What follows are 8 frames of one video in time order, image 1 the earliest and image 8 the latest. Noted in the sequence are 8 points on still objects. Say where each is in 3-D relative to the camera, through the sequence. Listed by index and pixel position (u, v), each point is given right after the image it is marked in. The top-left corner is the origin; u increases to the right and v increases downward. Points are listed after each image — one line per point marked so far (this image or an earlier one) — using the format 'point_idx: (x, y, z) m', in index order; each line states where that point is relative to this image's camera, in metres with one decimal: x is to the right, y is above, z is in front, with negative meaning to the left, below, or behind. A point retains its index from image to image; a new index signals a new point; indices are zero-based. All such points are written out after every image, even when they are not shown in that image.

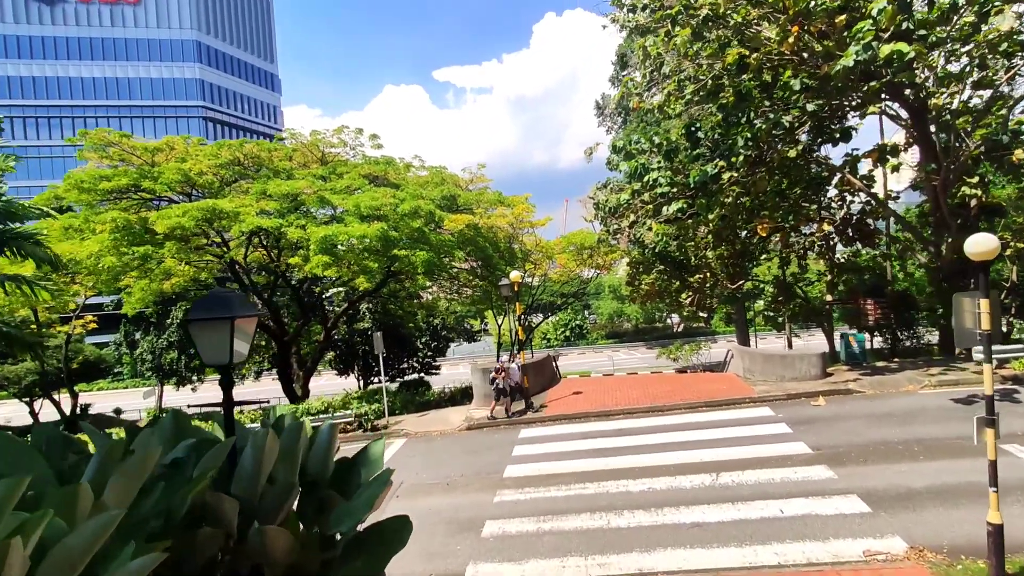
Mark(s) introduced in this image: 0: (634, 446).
0: (+2.2, -2.8, +10.1) m
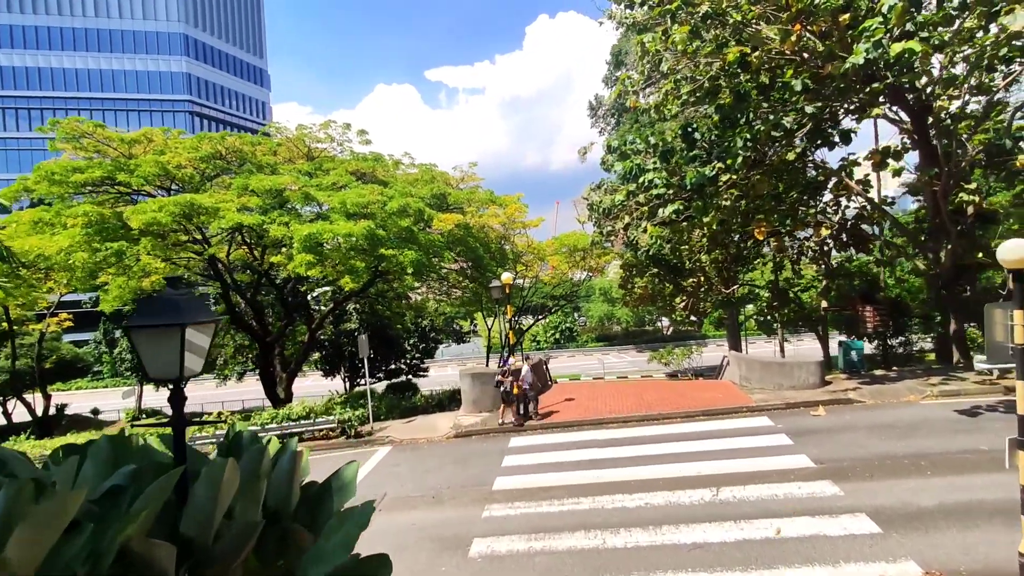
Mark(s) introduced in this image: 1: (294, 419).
0: (+2.0, -2.9, +9.6) m
1: (-4.9, -3.0, +12.7) m
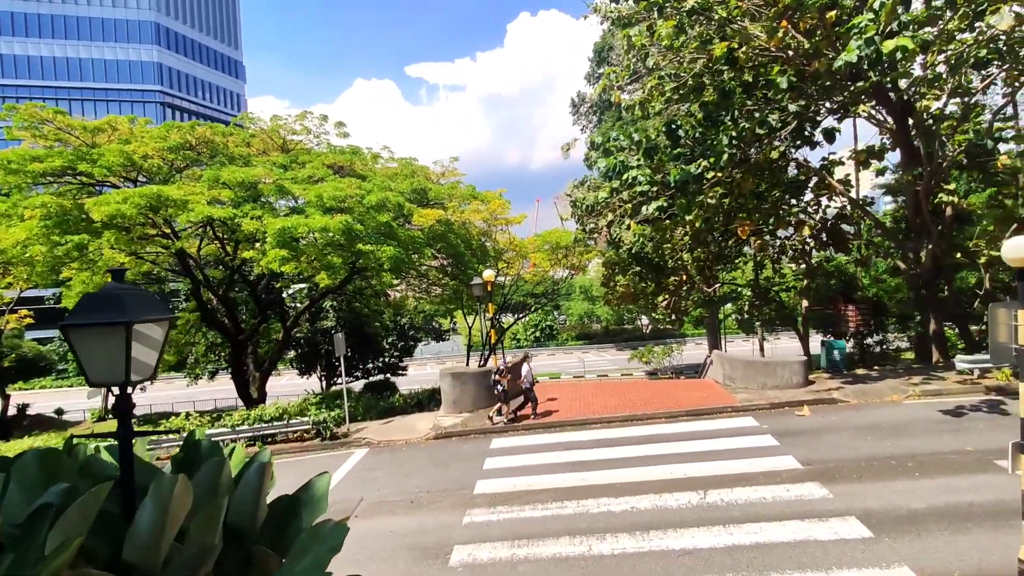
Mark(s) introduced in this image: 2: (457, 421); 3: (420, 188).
0: (+1.7, -2.9, +9.4) m
1: (-5.4, -2.9, +12.2) m
2: (-1.2, -2.8, +12.0) m
3: (-2.6, +2.9, +15.9) m
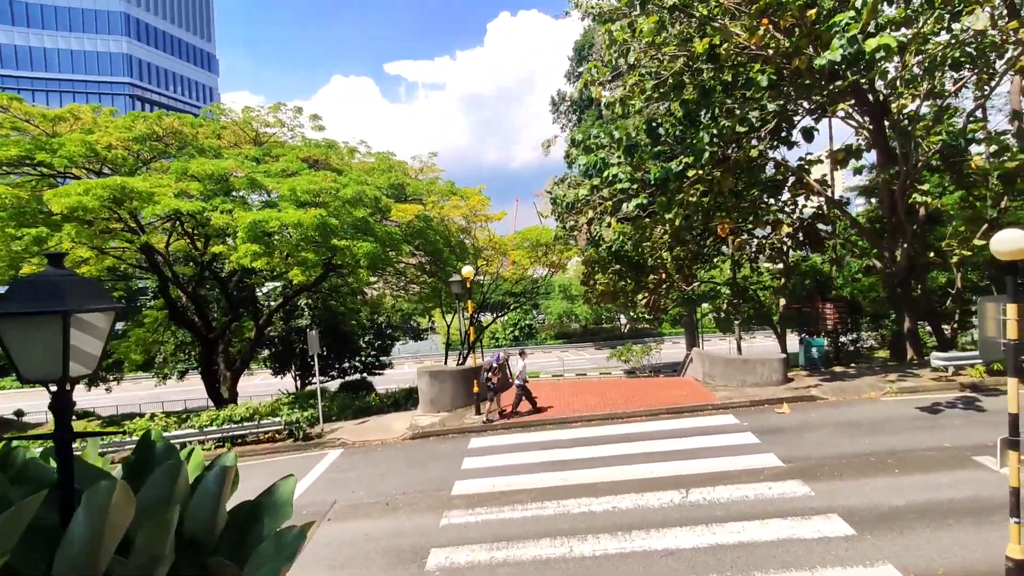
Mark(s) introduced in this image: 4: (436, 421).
0: (+1.3, -2.8, +9.3) m
1: (-5.8, -2.8, +11.8) m
2: (-1.6, -2.8, +11.7) m
3: (-3.2, +2.9, +15.6) m
4: (-1.6, -2.8, +11.7) m
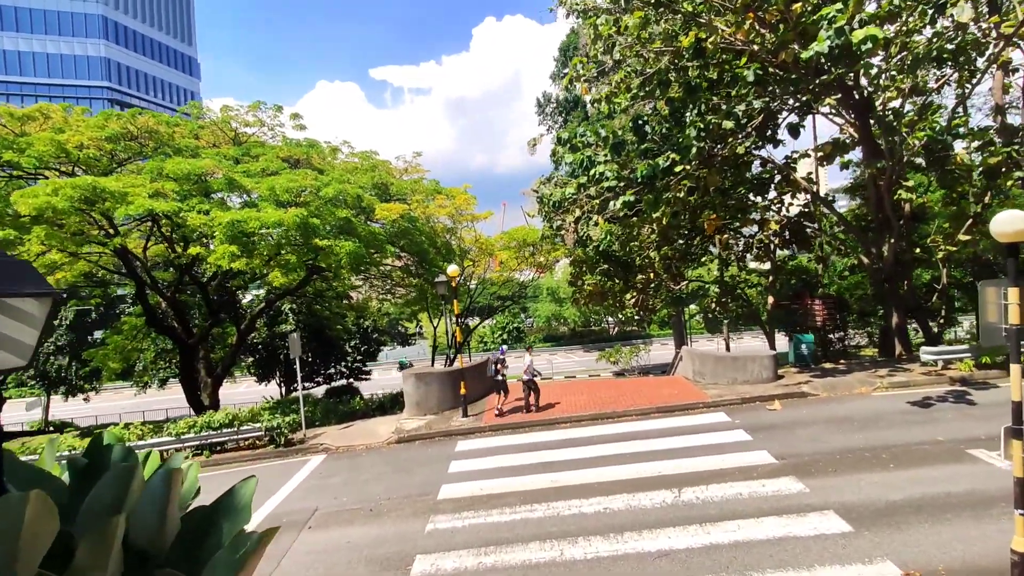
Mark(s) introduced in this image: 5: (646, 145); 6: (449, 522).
0: (+1.1, -2.7, +9.1) m
1: (-6.1, -2.8, +11.4) m
2: (-1.9, -2.8, +11.5) m
3: (-3.6, +2.9, +15.3) m
4: (-1.8, -2.8, +11.5) m
5: (+3.4, +3.6, +14.3) m
6: (-0.8, -3.1, +7.3) m
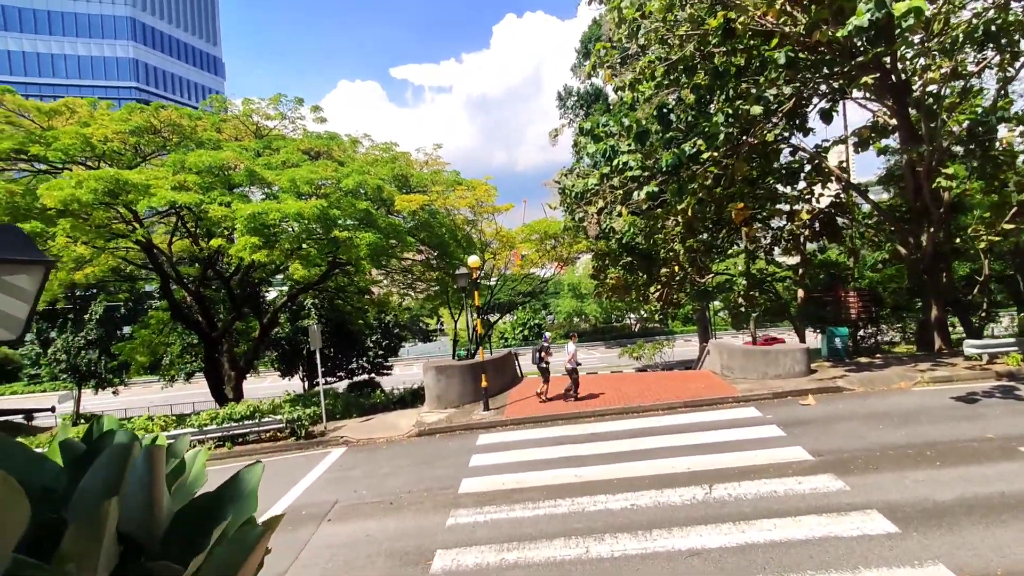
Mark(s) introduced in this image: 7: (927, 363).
0: (+1.5, -2.6, +8.8) m
1: (-5.6, -2.7, +11.4) m
2: (-1.4, -2.6, +11.3) m
3: (-3.0, +3.1, +15.2) m
4: (-1.4, -2.6, +11.3) m
5: (+3.9, +3.8, +13.9) m
6: (-0.5, -2.9, +7.1) m
7: (+8.4, -1.5, +11.4) m
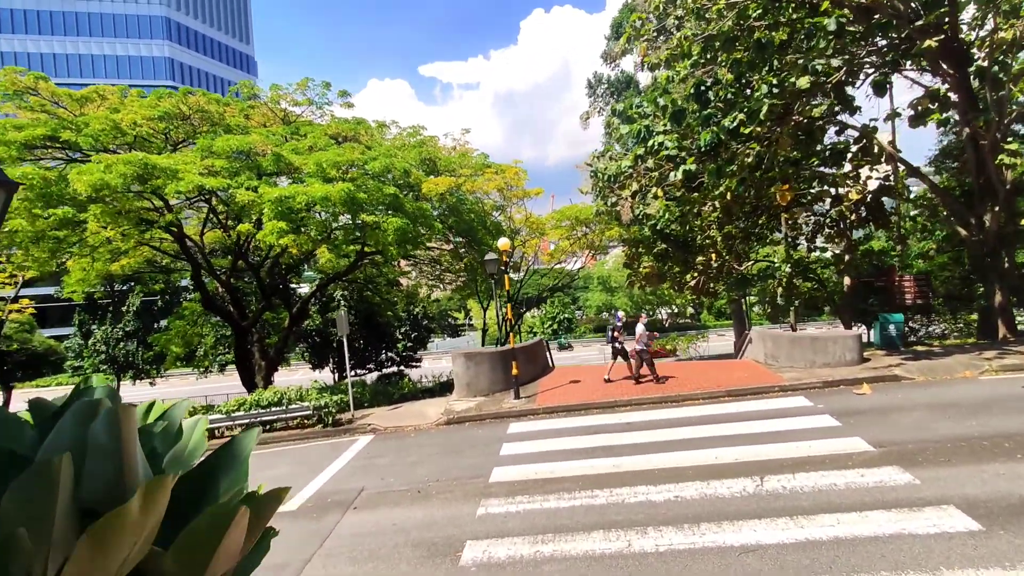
0: (+2.0, -2.3, +8.3) m
1: (-5.0, -2.4, +11.3) m
2: (-0.8, -2.3, +10.9) m
3: (-2.2, +3.4, +14.8) m
4: (-0.8, -2.3, +10.9) m
5: (+4.6, +4.2, +13.2) m
6: (-0.1, -2.6, +6.7) m
7: (+9.0, -1.2, +10.5) m
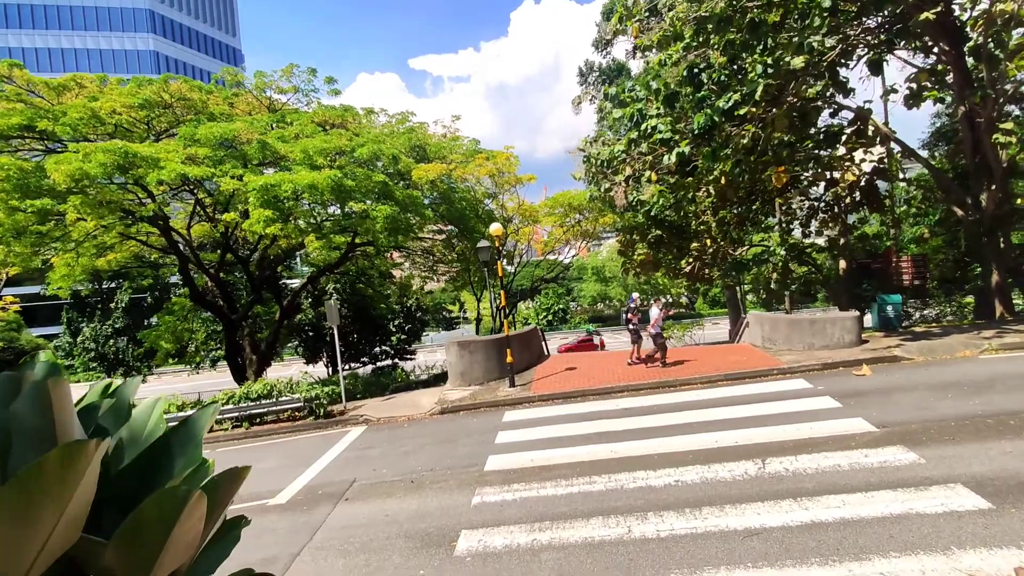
0: (+1.9, -2.0, +8.1) m
1: (-5.1, -2.2, +11.0) m
2: (-0.9, -2.0, +10.7) m
3: (-2.4, +3.7, +14.6) m
4: (-0.9, -2.0, +10.7) m
5: (+4.4, +4.5, +13.0) m
6: (-0.2, -2.4, +6.5) m
7: (+8.9, -0.8, +10.4) m
